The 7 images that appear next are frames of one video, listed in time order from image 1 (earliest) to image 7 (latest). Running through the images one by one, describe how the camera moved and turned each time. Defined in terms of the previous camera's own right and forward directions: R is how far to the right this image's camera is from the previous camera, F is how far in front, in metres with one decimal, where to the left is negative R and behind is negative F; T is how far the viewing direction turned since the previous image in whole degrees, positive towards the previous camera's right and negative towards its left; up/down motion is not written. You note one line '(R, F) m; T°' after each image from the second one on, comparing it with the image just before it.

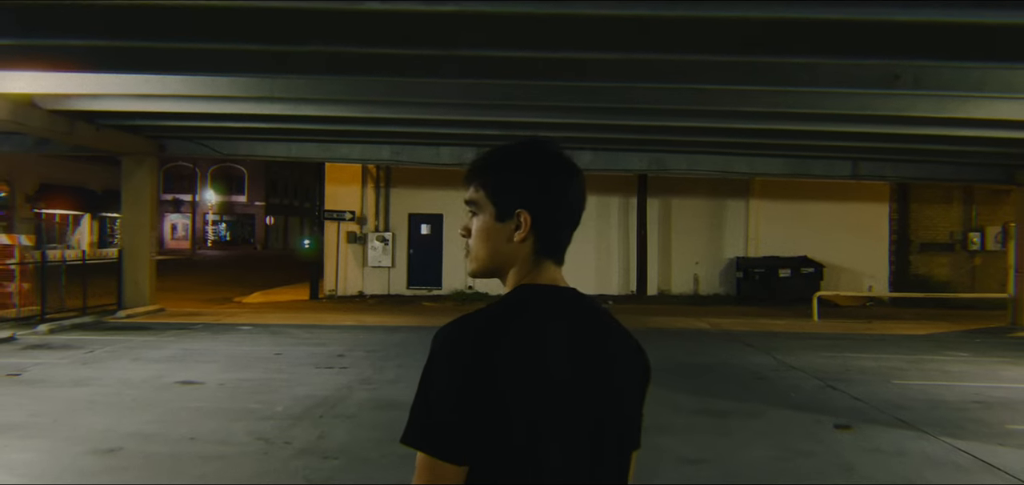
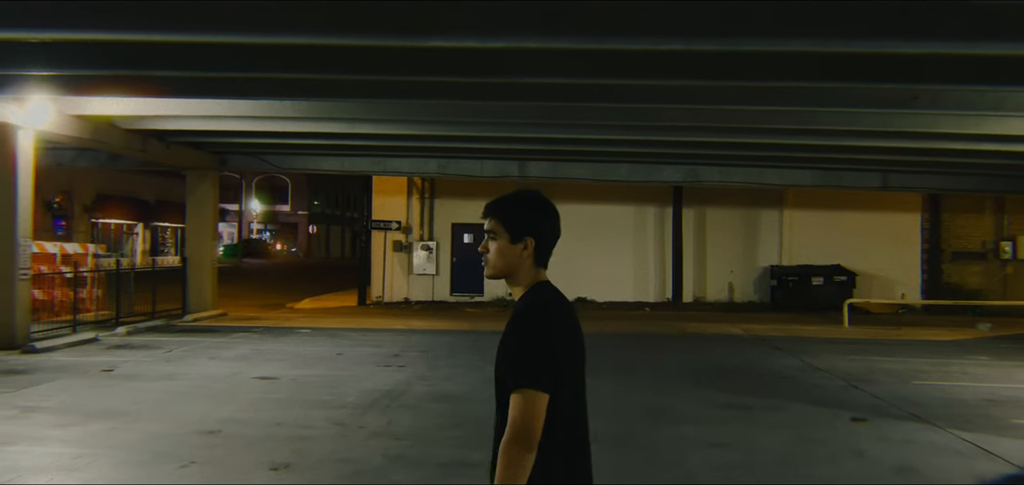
(-0.1, -0.8) m; -3°
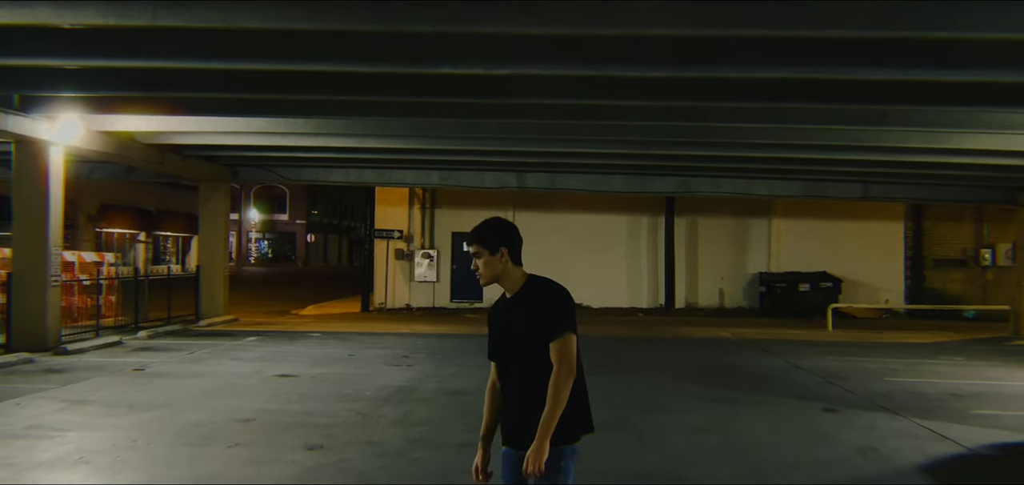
(-0.1, -0.8) m; 0°
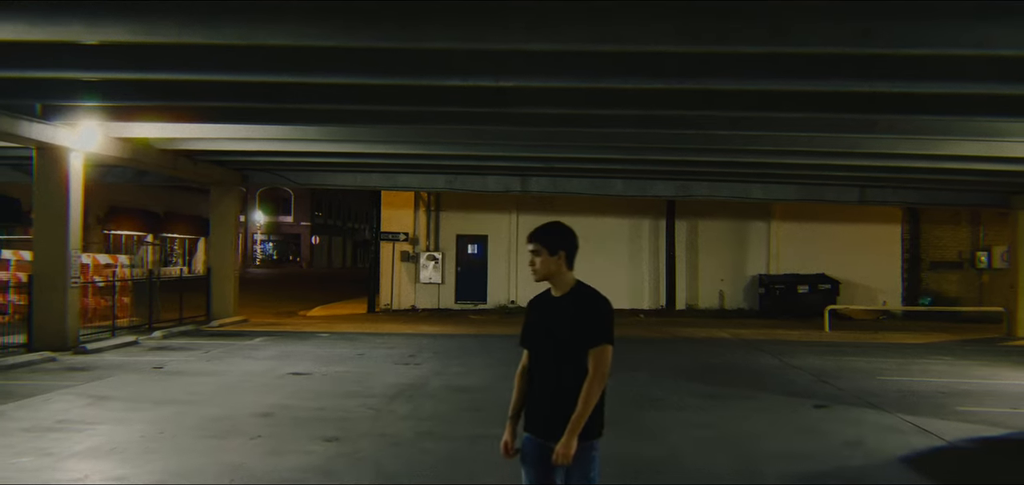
(0.0, -0.4) m; 0°
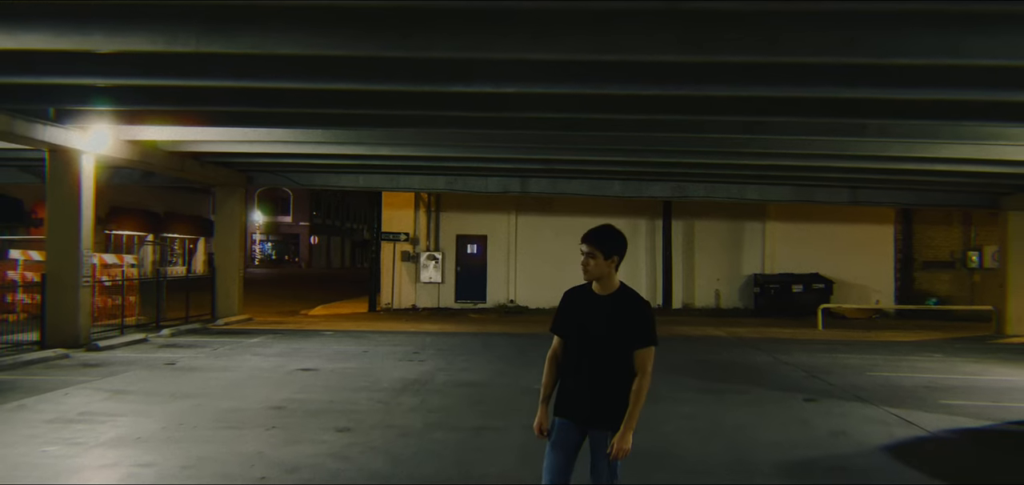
(-0.1, -0.3) m; 0°
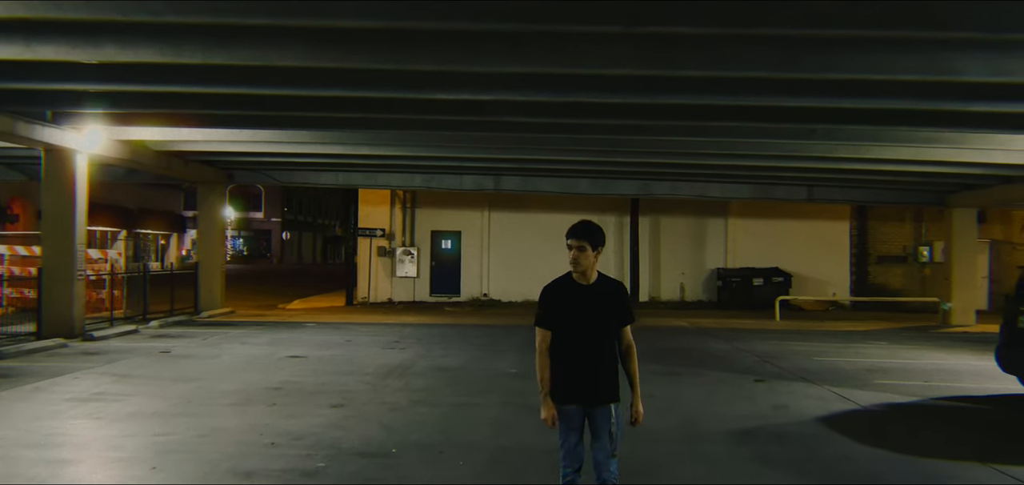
(-0.1, -0.8) m; +2°
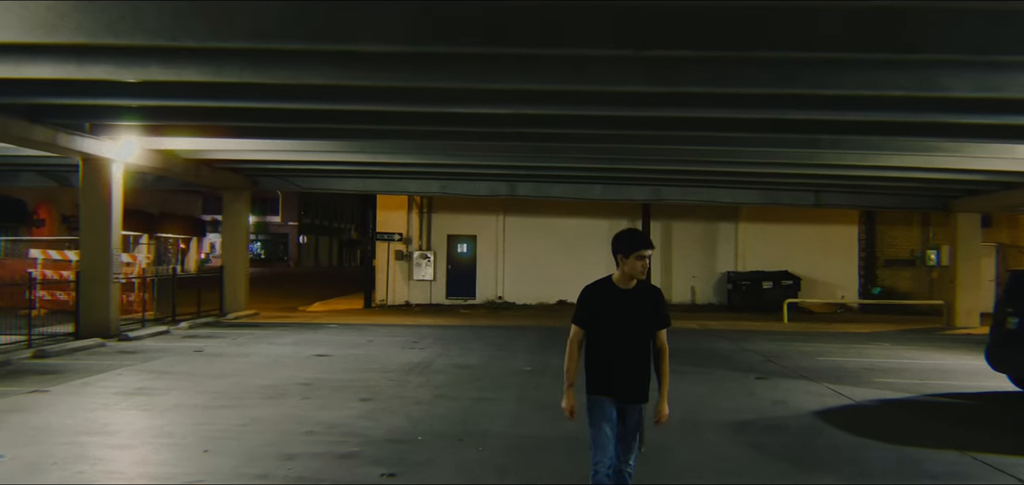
(0.0, -0.6) m; -1°
